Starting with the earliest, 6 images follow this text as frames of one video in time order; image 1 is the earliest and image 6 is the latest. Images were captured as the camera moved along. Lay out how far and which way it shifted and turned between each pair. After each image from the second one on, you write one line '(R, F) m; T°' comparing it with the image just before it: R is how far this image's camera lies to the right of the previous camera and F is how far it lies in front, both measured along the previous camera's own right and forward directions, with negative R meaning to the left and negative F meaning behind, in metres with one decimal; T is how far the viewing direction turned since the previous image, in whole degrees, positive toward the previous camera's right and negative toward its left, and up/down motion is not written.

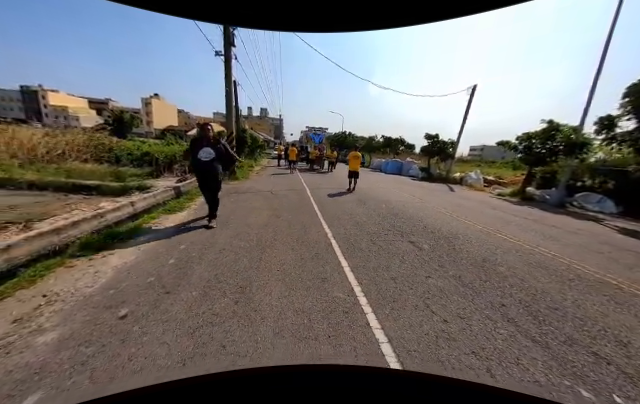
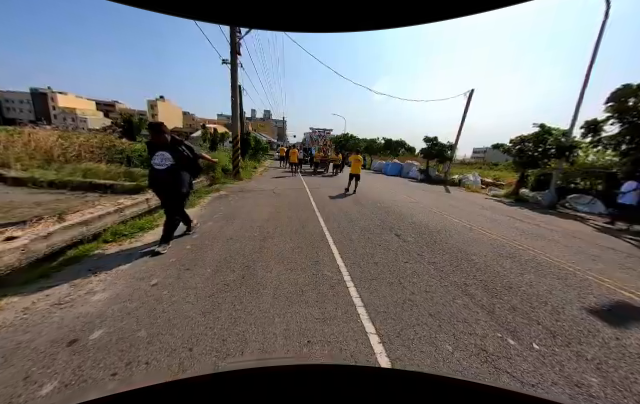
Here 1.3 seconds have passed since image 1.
(+0.2, -0.6) m; -1°
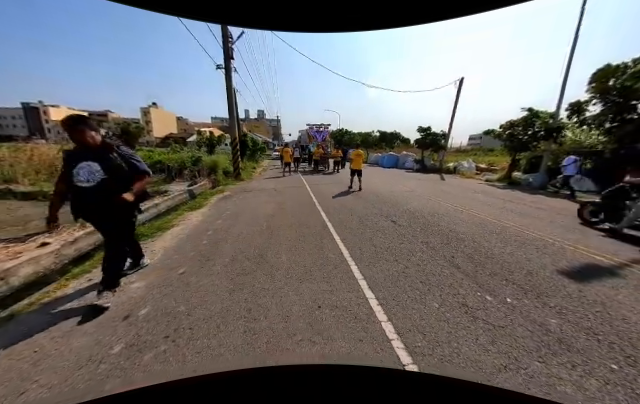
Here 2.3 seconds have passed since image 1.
(0.0, -0.4) m; 0°
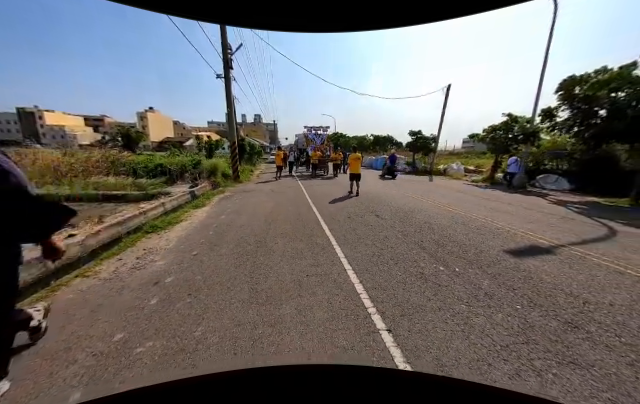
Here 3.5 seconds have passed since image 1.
(+0.2, -0.7) m; +1°
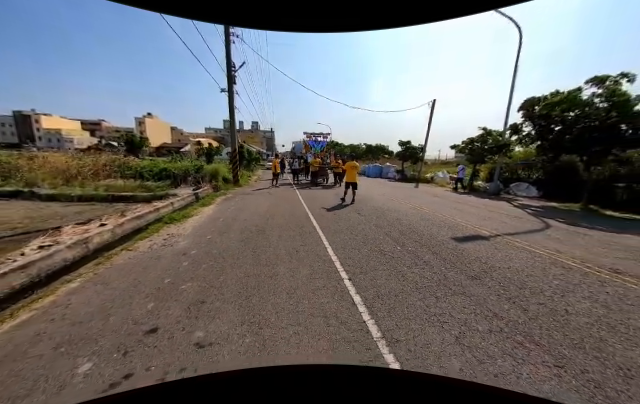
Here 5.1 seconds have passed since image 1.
(+0.2, -1.1) m; +1°
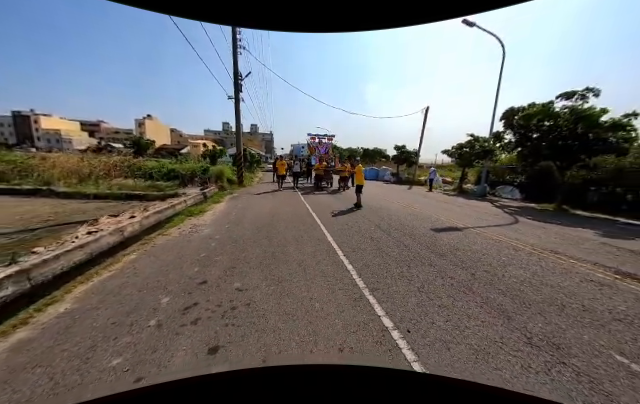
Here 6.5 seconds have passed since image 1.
(-0.1, -1.0) m; +1°
